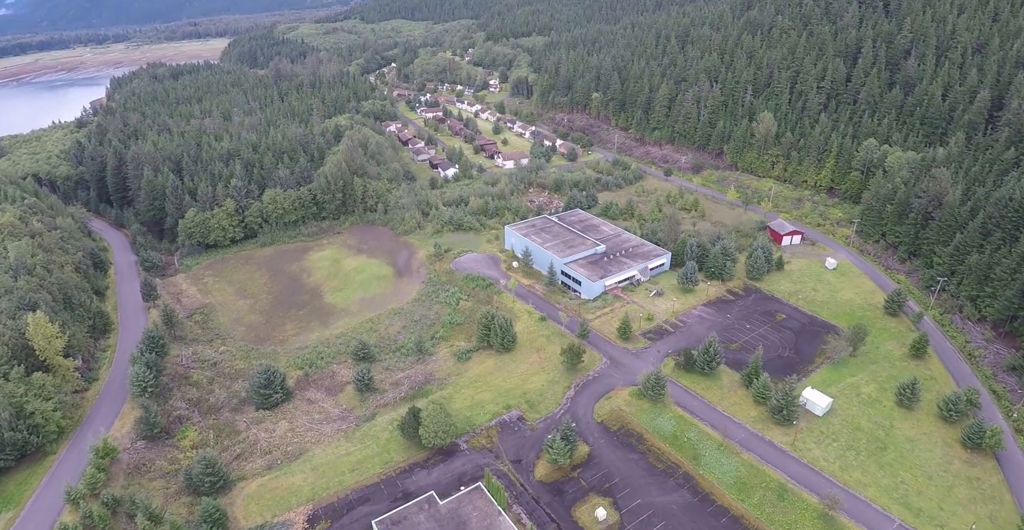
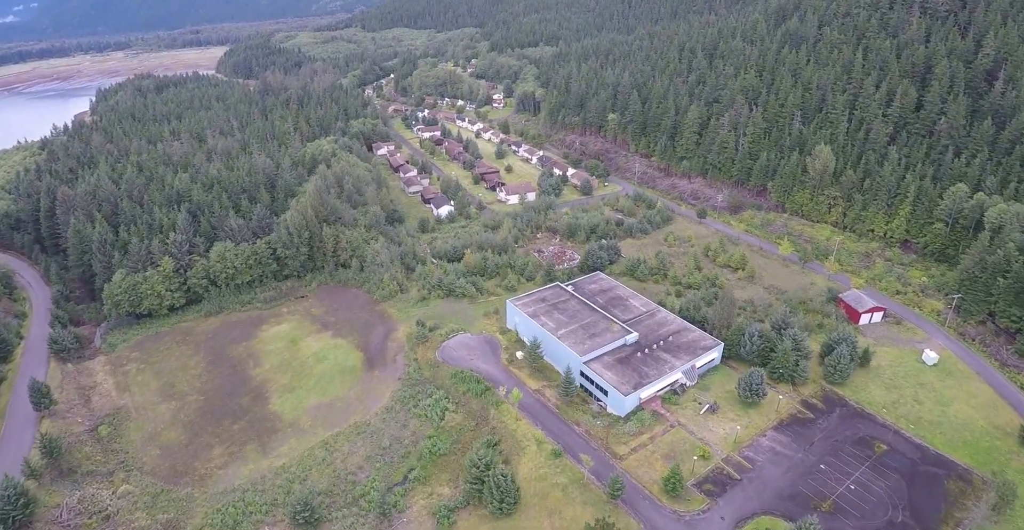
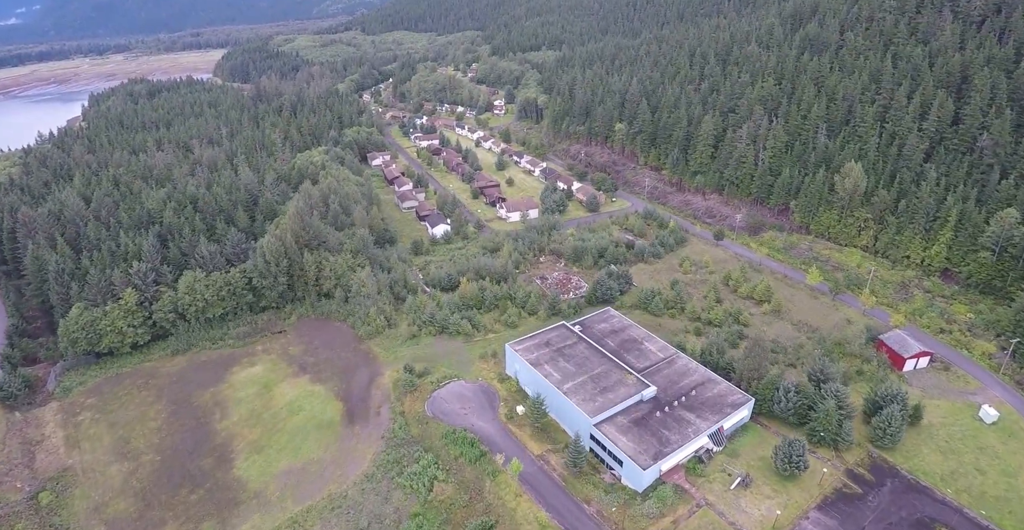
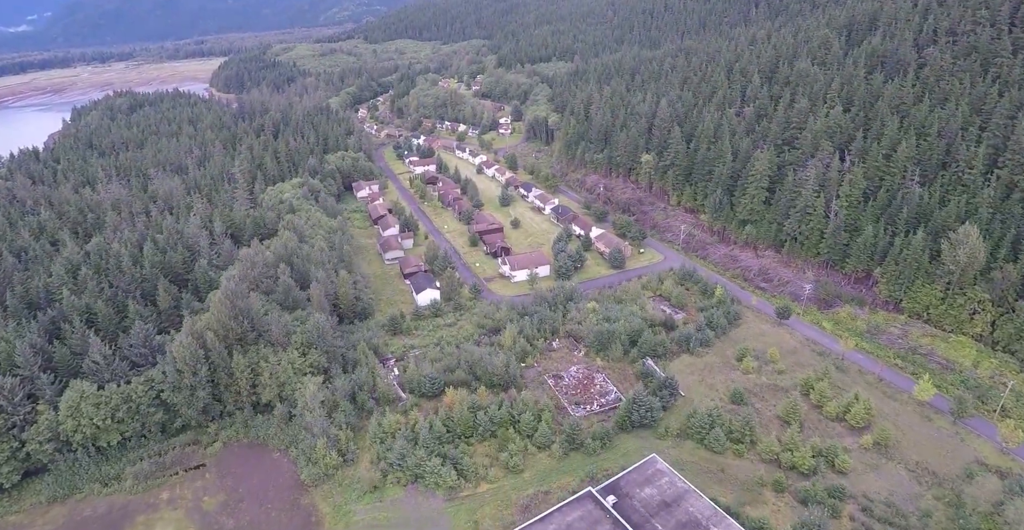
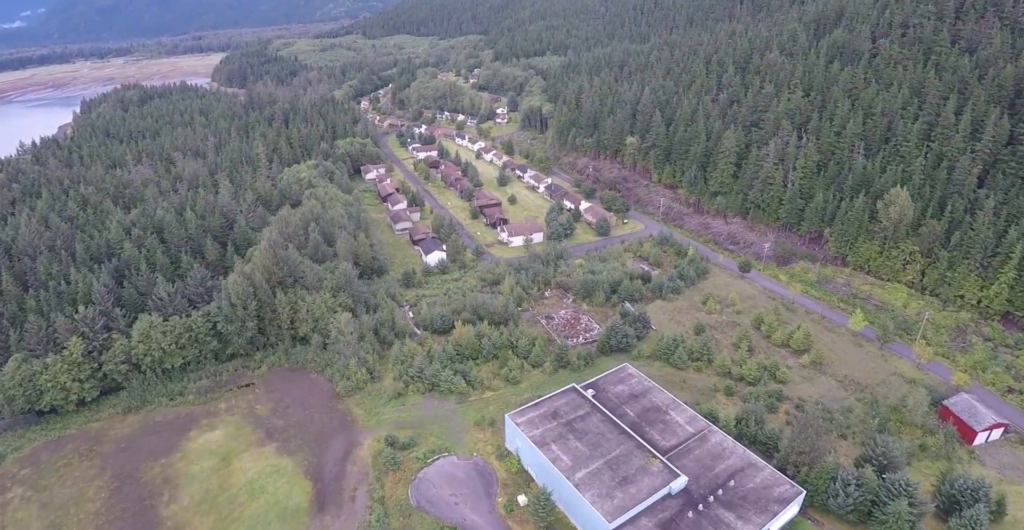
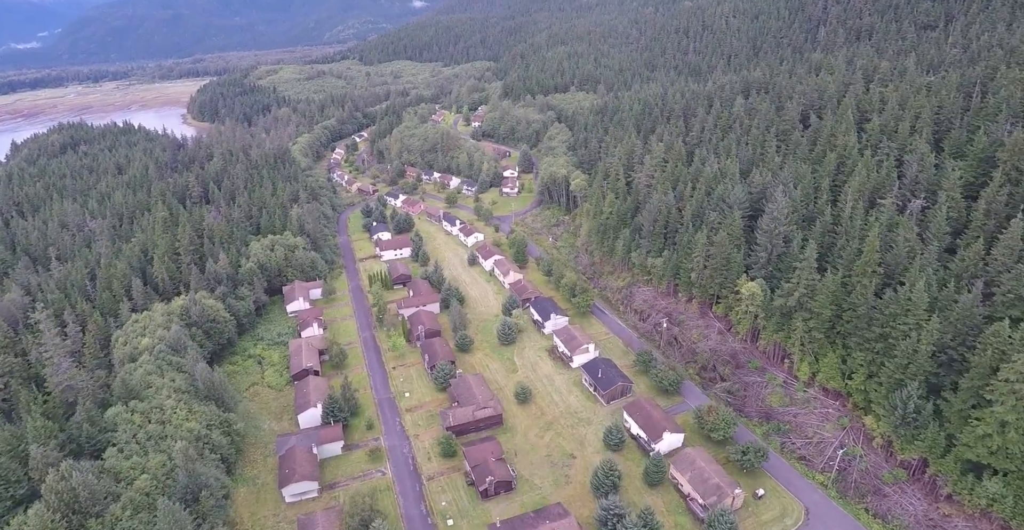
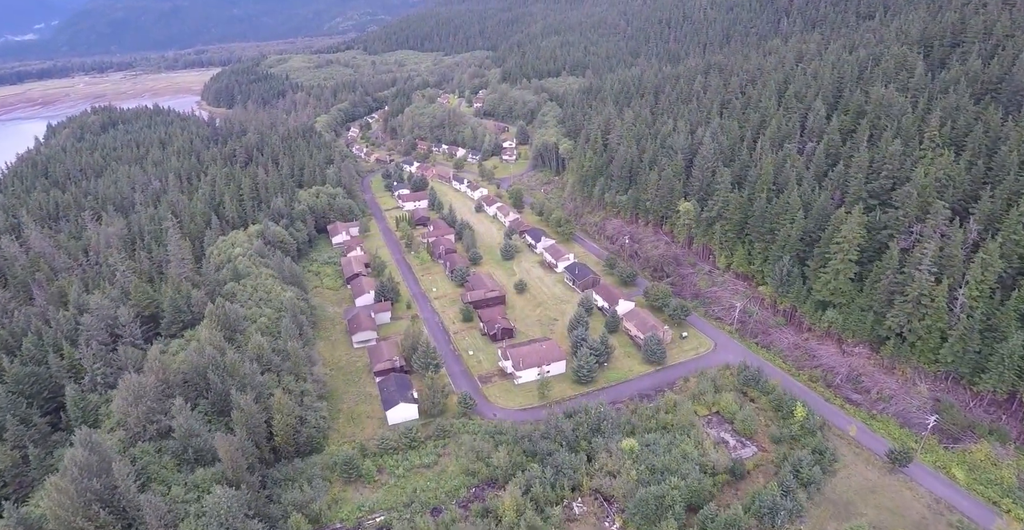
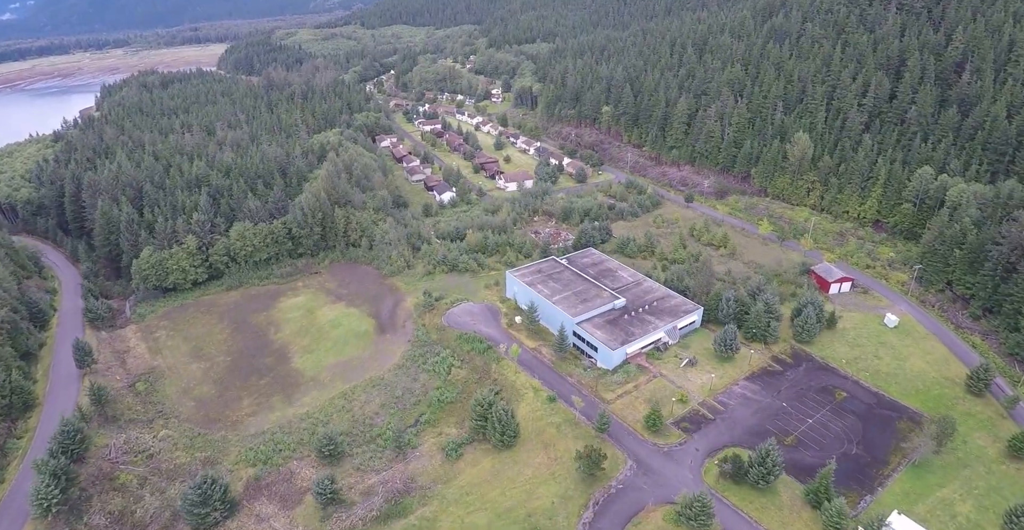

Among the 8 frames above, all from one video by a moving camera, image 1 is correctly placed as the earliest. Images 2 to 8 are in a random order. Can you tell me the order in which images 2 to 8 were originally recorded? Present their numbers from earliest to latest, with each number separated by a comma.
8, 2, 3, 5, 4, 7, 6
